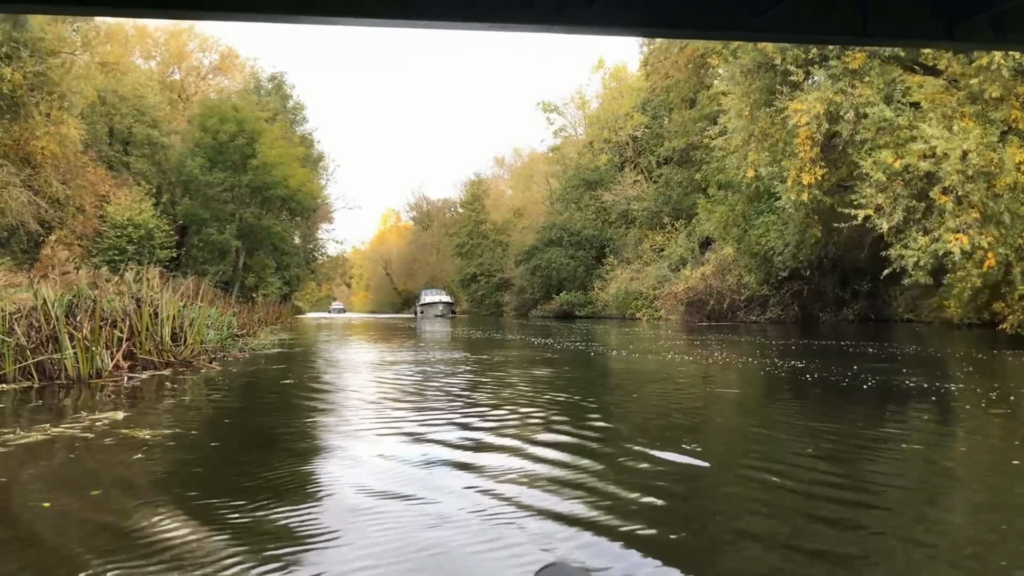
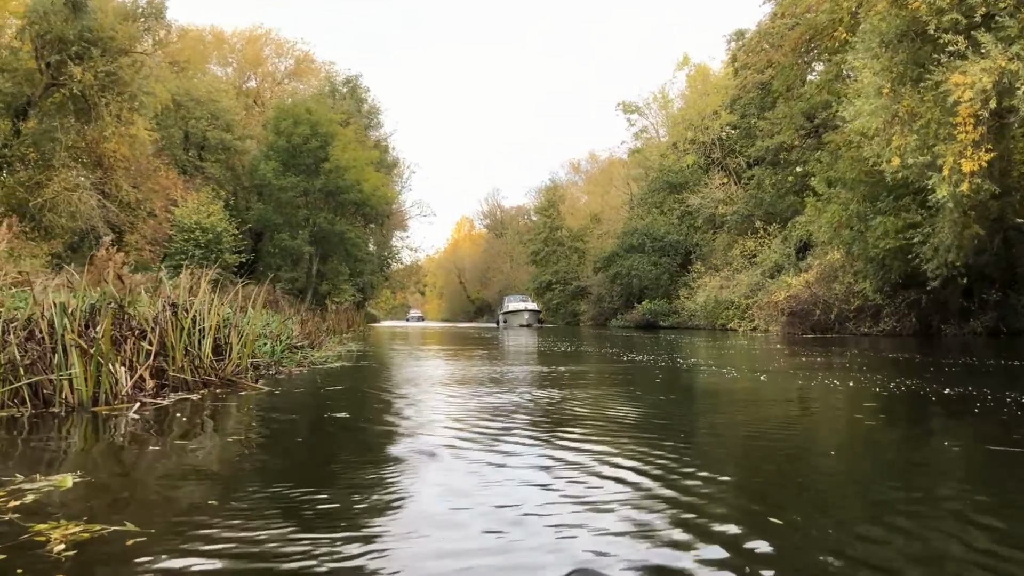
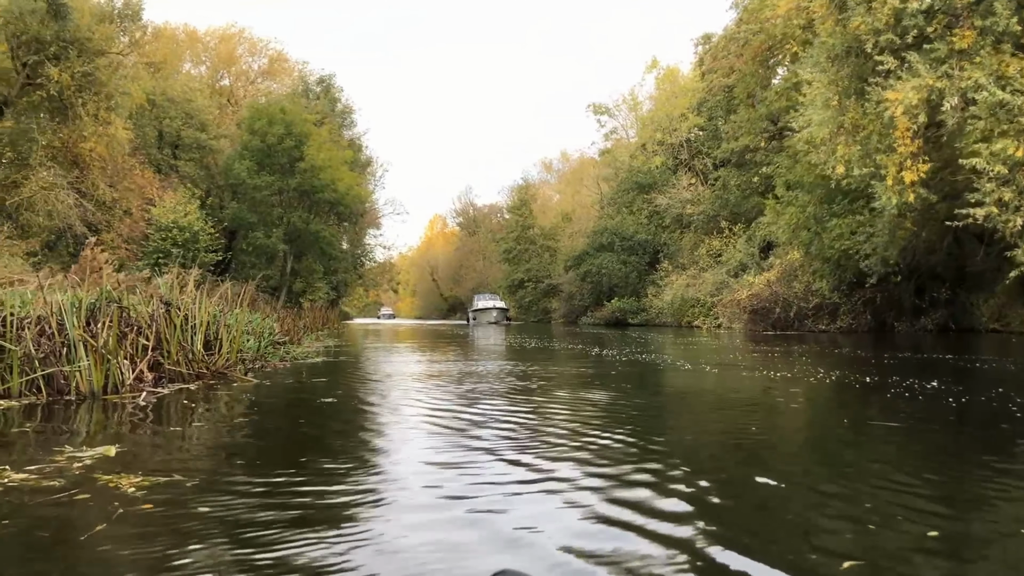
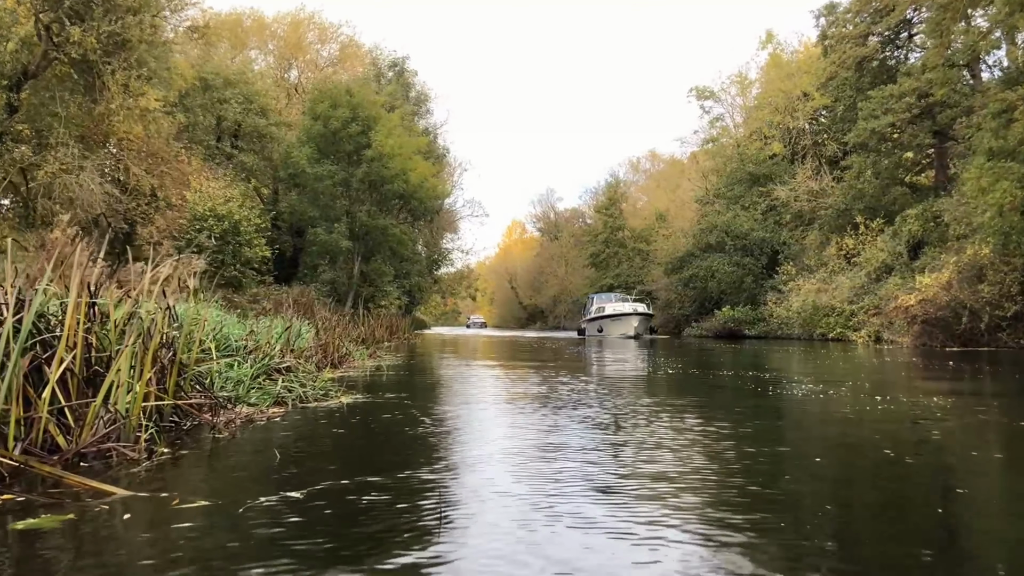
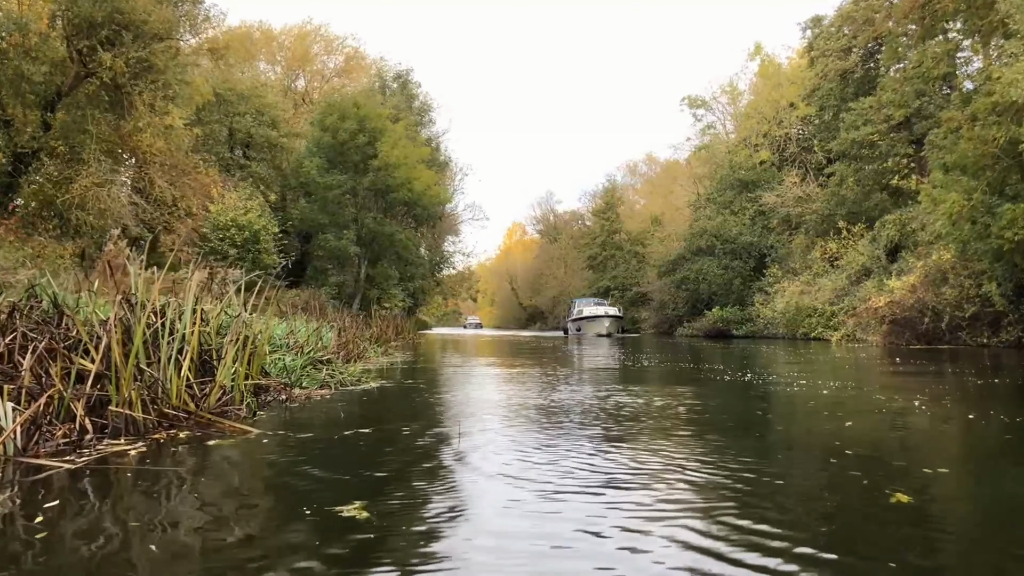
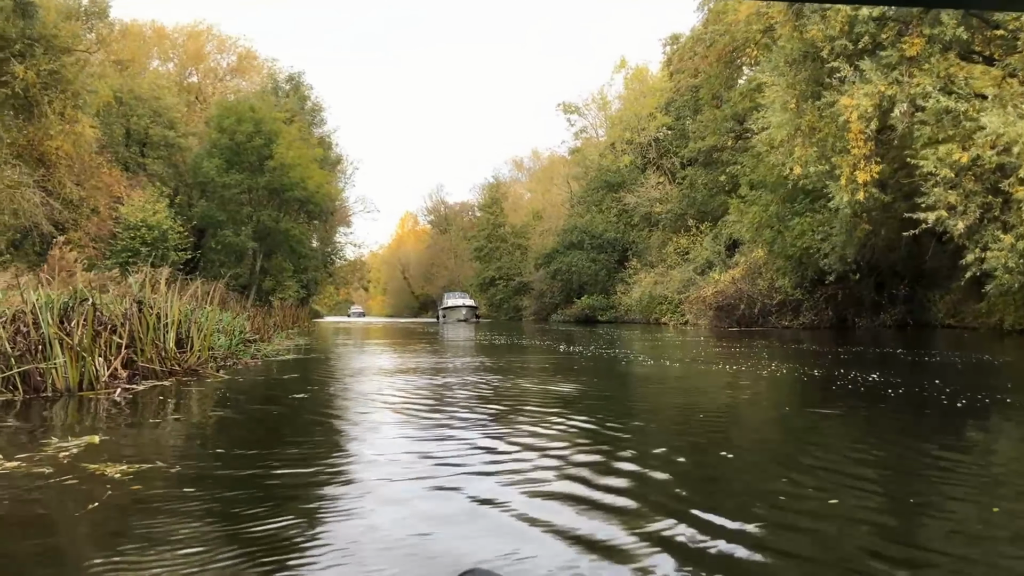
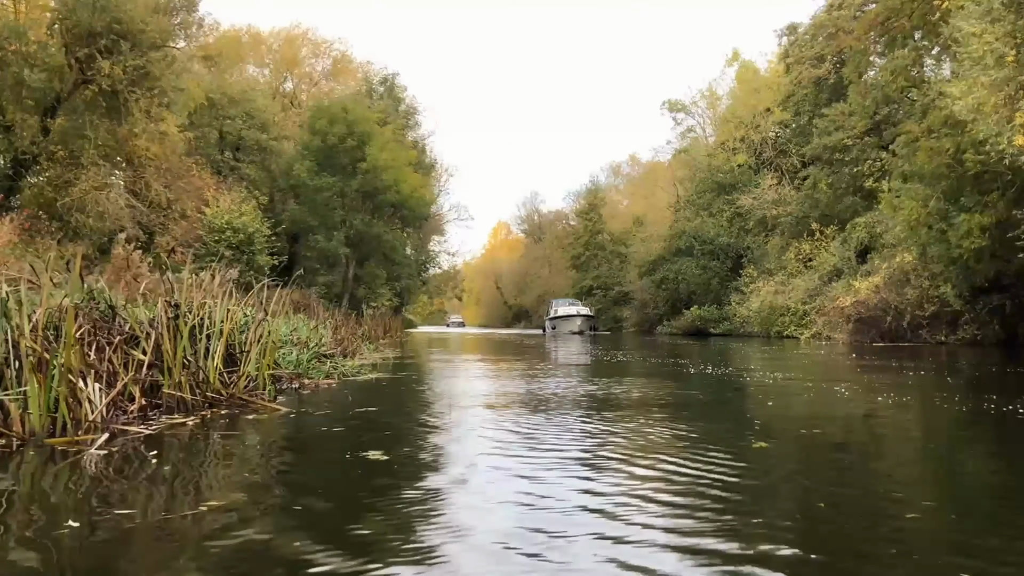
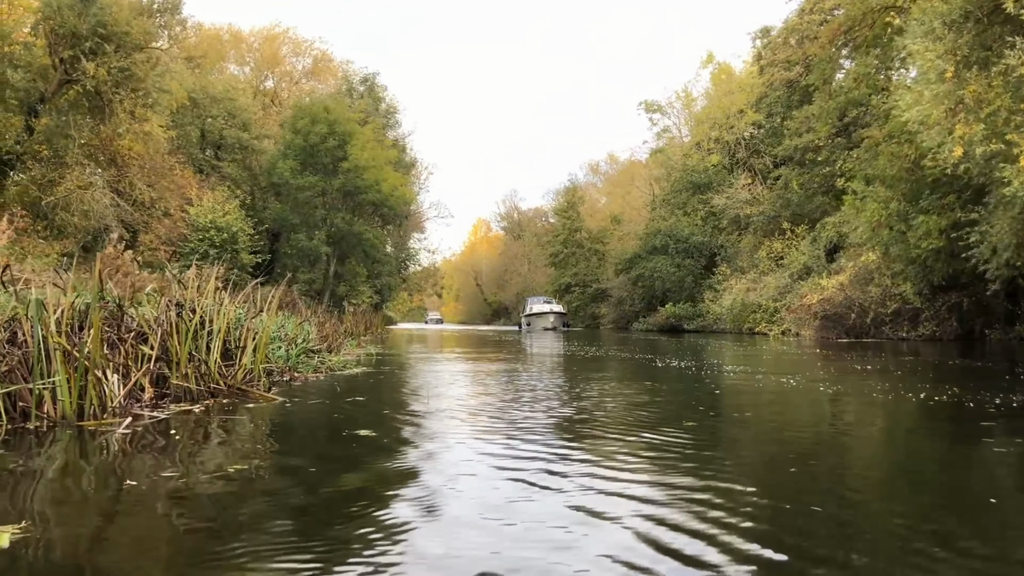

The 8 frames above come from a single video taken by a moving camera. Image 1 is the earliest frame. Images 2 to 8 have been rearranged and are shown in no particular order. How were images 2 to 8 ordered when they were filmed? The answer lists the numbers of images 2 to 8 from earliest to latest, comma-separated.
6, 3, 2, 8, 7, 5, 4
